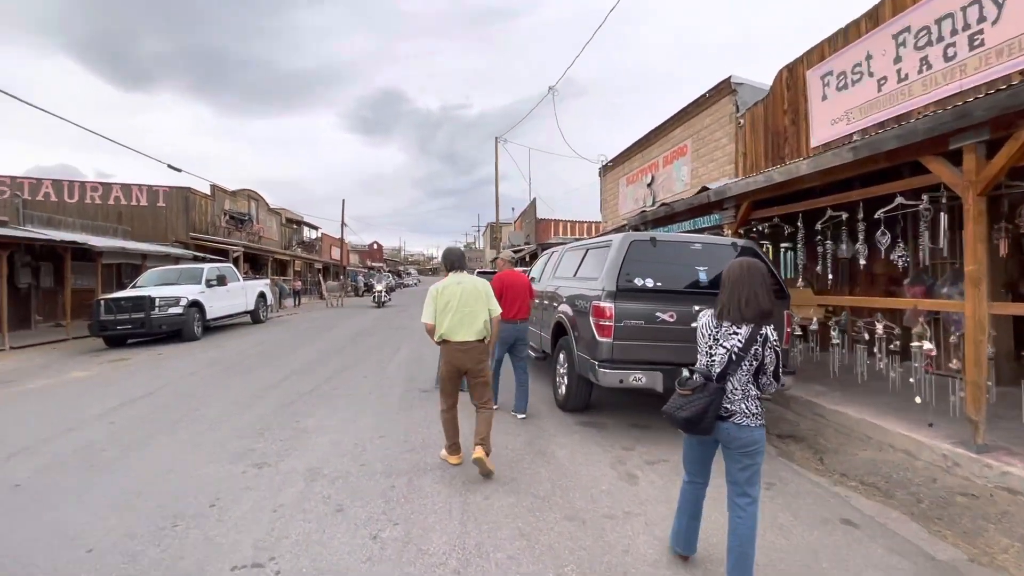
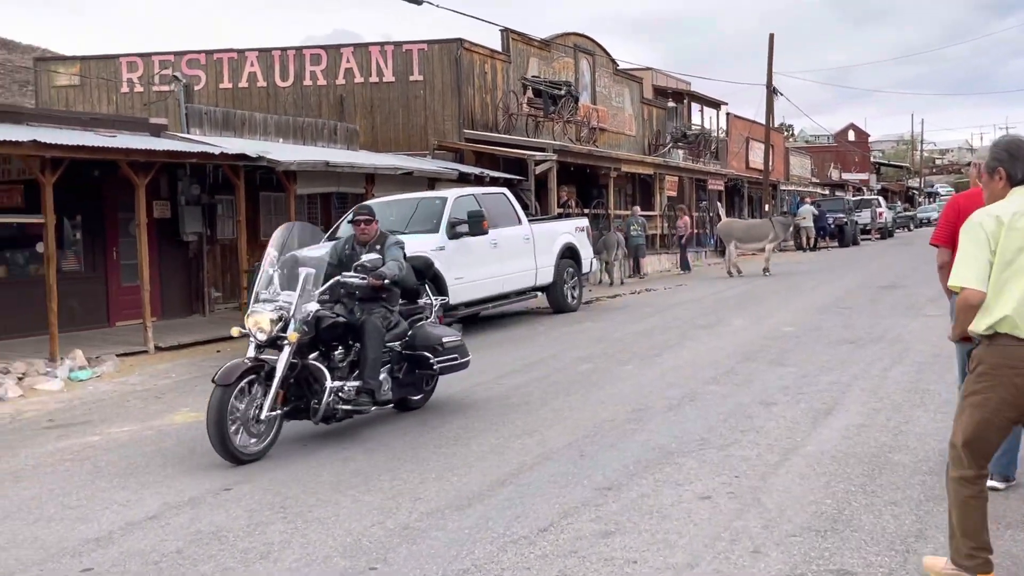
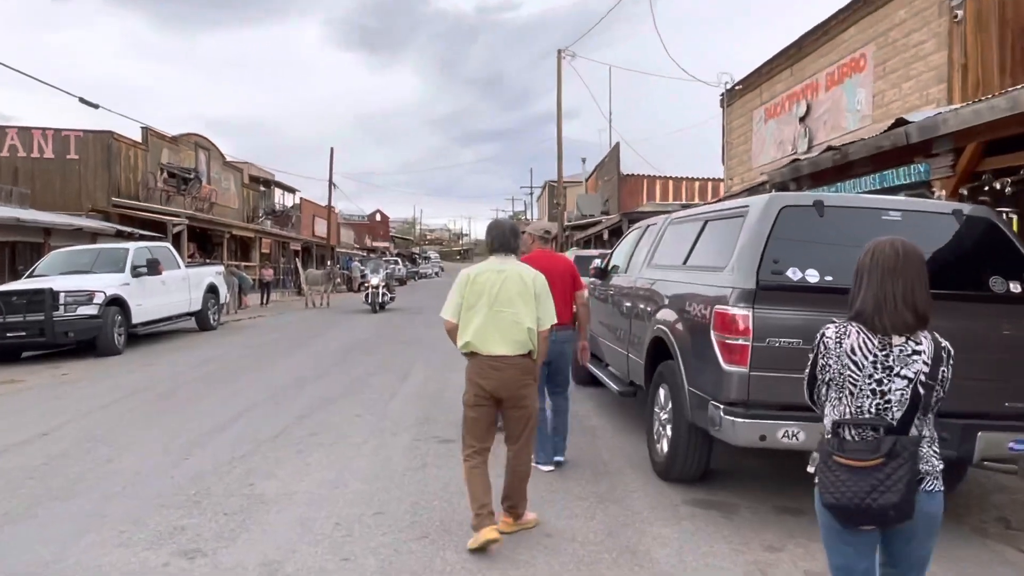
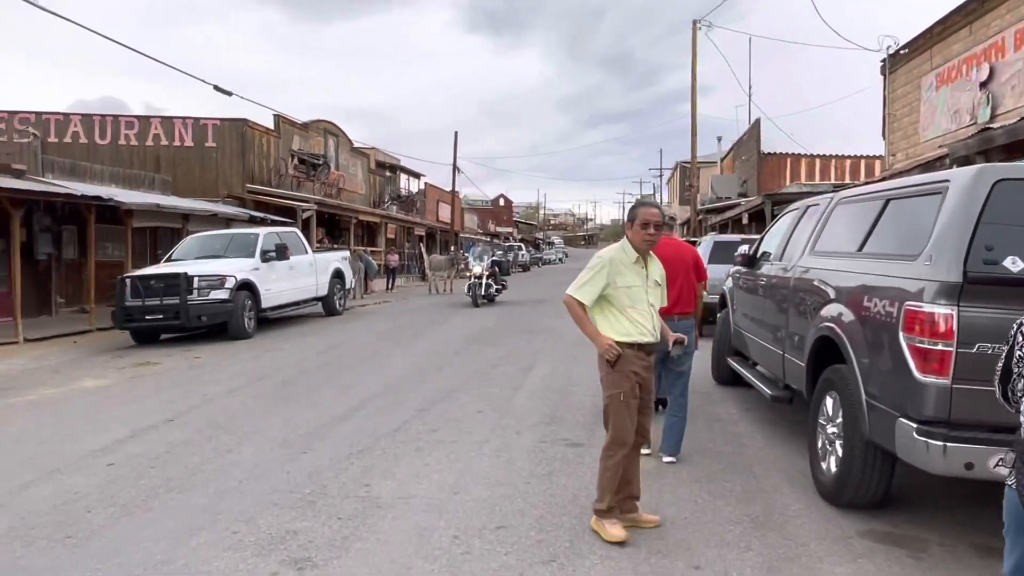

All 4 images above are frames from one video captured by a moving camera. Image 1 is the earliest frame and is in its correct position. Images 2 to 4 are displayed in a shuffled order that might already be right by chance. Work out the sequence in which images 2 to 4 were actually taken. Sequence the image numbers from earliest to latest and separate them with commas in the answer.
3, 4, 2
